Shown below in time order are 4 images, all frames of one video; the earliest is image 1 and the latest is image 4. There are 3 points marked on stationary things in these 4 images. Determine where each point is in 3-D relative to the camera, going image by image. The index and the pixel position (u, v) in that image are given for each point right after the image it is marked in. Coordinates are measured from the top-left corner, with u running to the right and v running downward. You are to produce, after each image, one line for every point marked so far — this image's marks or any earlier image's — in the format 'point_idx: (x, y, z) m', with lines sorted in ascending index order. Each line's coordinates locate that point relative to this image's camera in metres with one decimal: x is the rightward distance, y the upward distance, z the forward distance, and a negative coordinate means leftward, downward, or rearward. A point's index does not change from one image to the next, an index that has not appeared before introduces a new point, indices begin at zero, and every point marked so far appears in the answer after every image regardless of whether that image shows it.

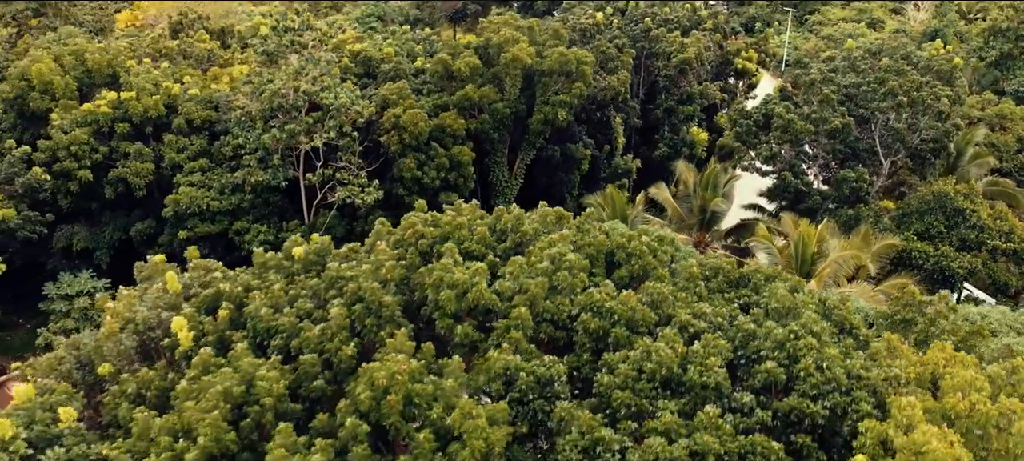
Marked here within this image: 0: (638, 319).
0: (+1.5, -0.9, +8.3) m
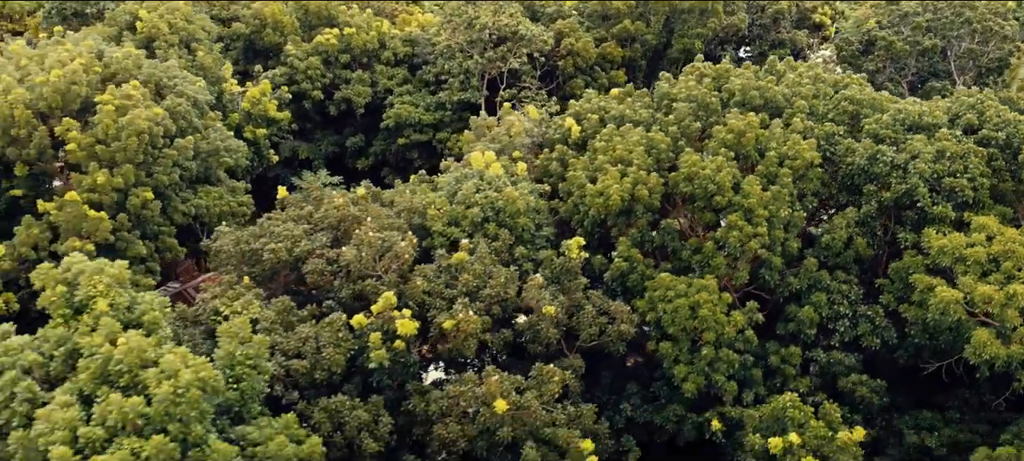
0: (+6.4, +2.2, +13.5) m
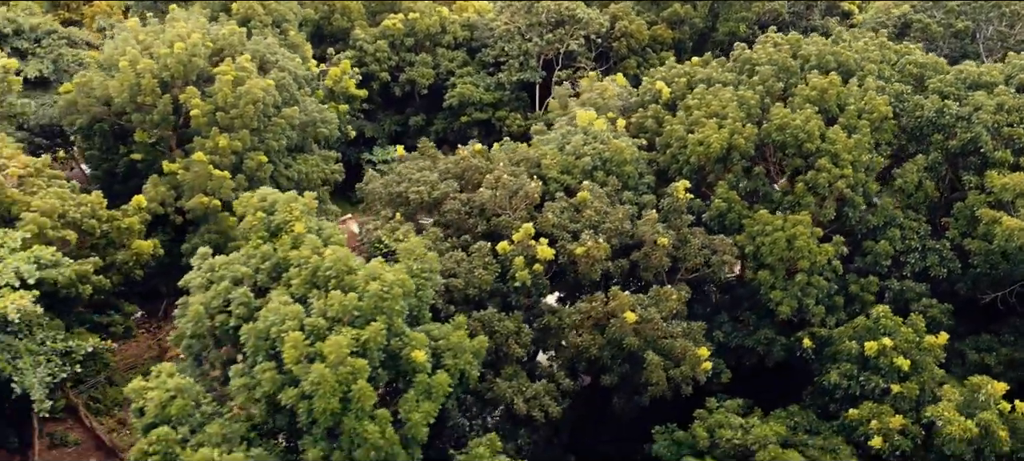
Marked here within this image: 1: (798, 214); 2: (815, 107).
0: (+8.4, +3.2, +15.3) m
1: (+4.9, +0.3, +13.4) m
2: (+5.5, +2.2, +14.1) m
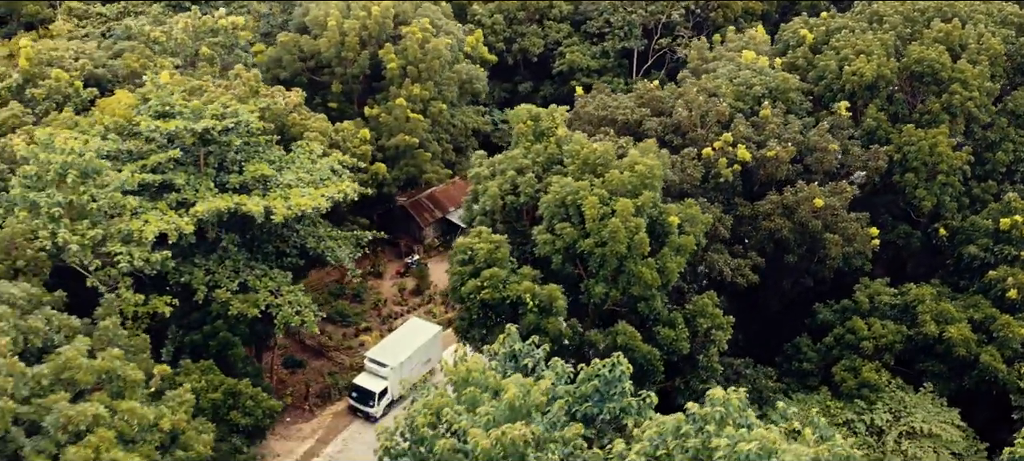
0: (+12.6, +5.1, +18.6) m
1: (+9.1, +2.2, +16.8) m
2: (+9.7, +4.1, +17.5) m
